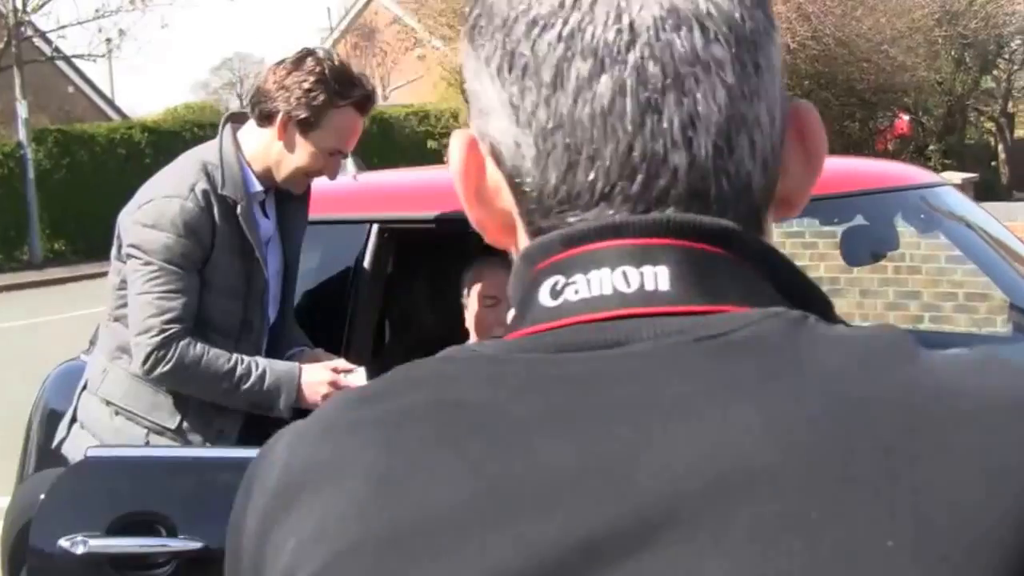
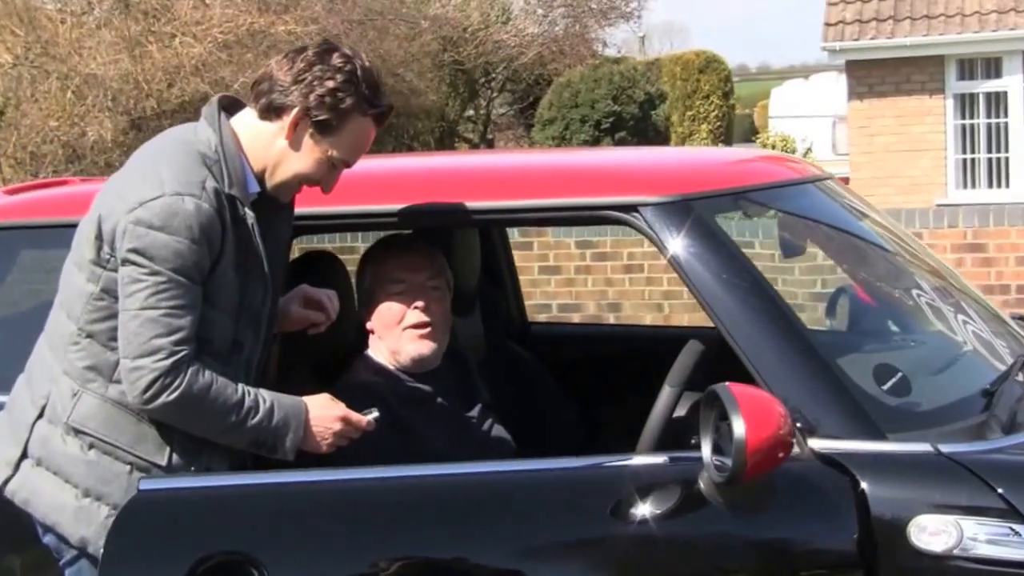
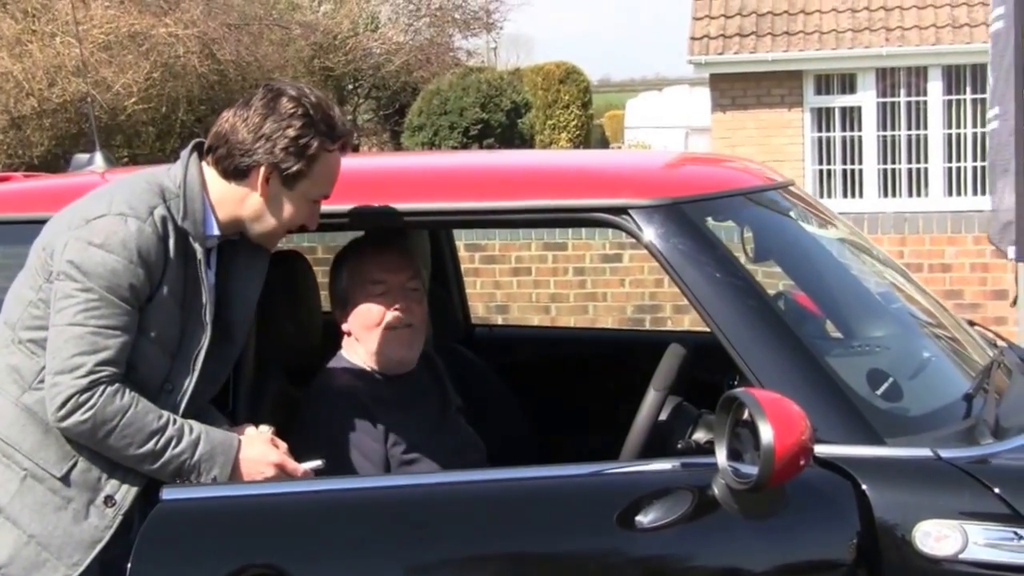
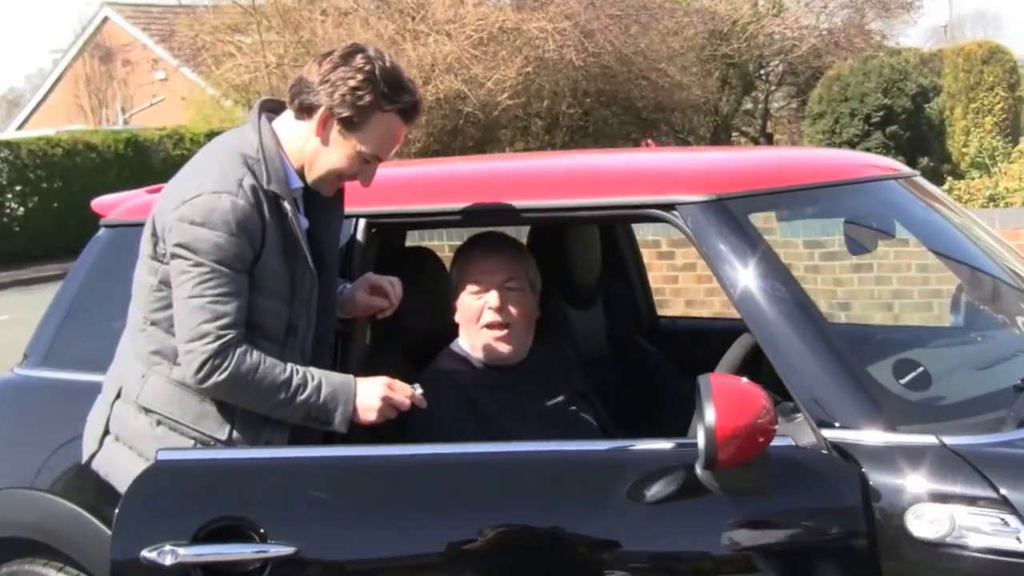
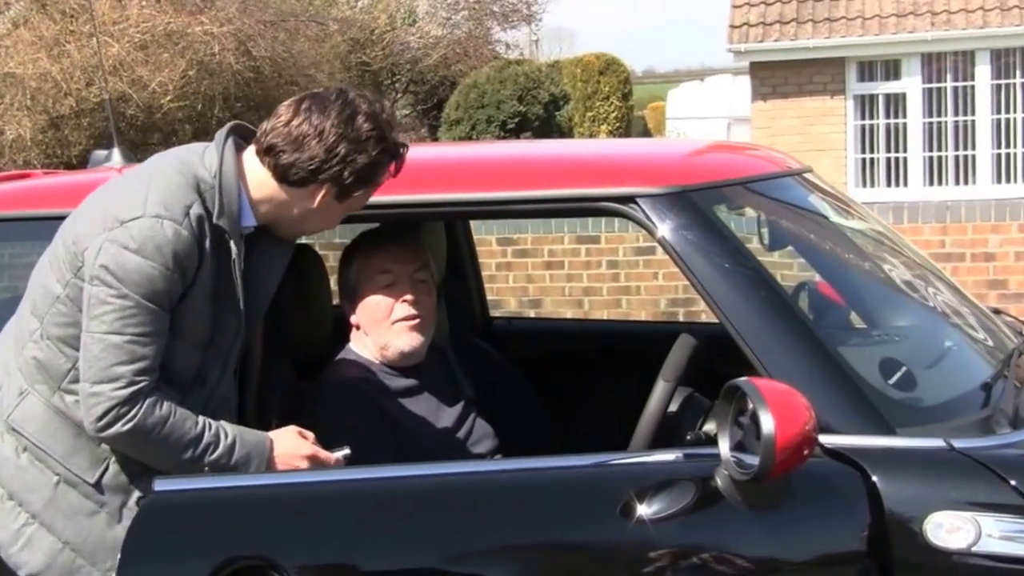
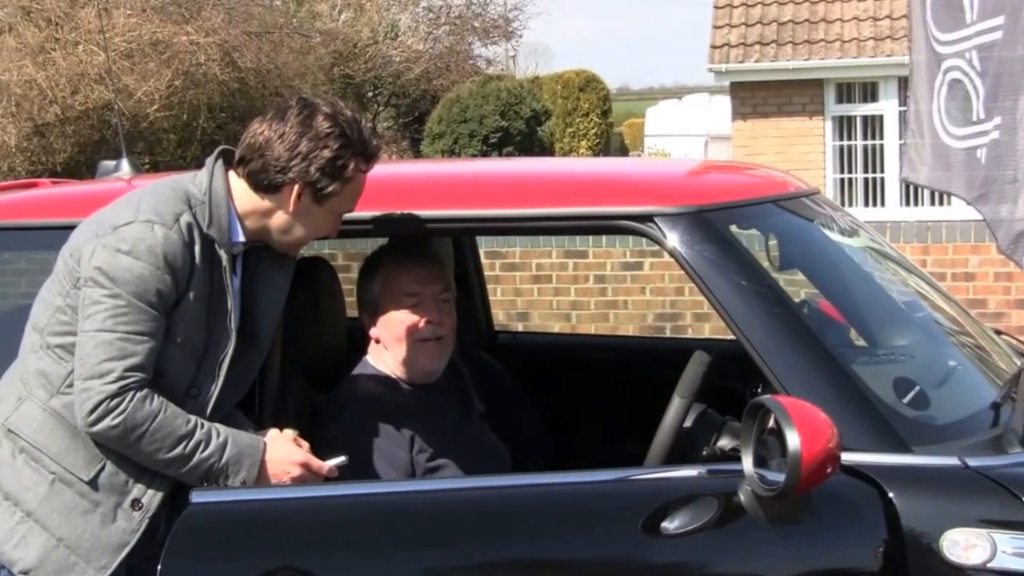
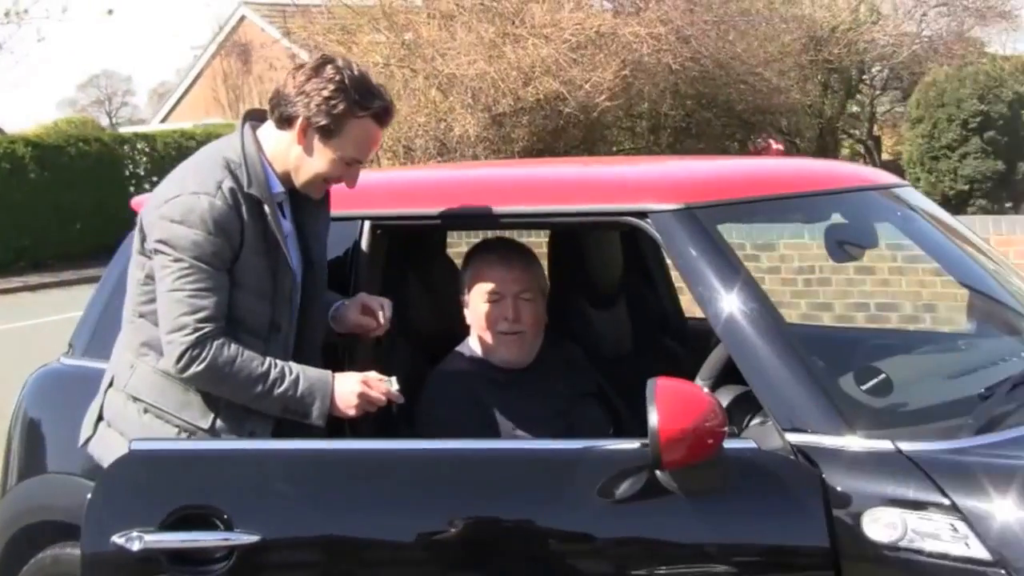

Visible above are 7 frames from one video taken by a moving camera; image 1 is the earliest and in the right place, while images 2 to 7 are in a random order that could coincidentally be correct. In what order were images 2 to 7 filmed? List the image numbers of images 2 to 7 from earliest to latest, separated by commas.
7, 4, 2, 5, 3, 6
